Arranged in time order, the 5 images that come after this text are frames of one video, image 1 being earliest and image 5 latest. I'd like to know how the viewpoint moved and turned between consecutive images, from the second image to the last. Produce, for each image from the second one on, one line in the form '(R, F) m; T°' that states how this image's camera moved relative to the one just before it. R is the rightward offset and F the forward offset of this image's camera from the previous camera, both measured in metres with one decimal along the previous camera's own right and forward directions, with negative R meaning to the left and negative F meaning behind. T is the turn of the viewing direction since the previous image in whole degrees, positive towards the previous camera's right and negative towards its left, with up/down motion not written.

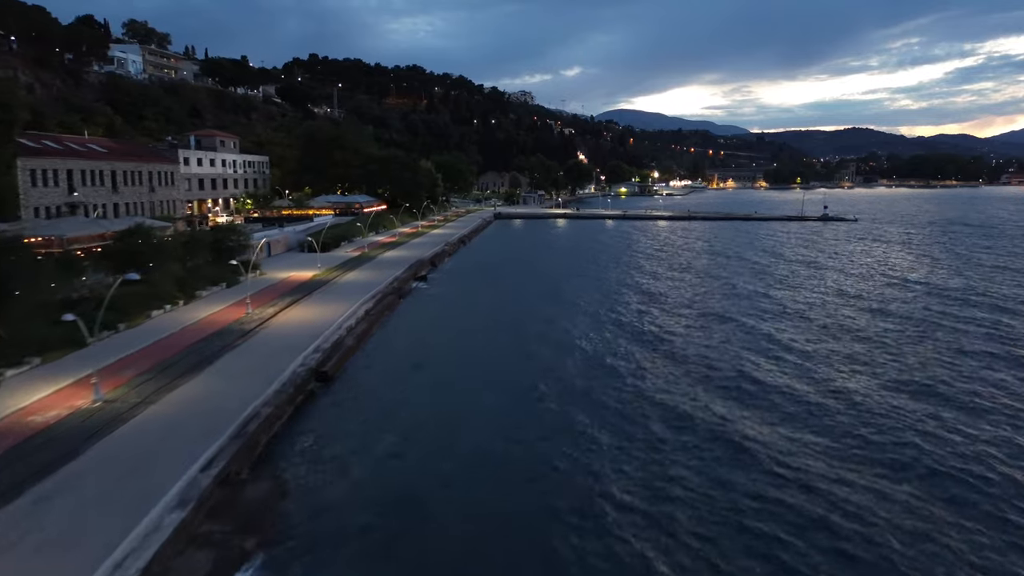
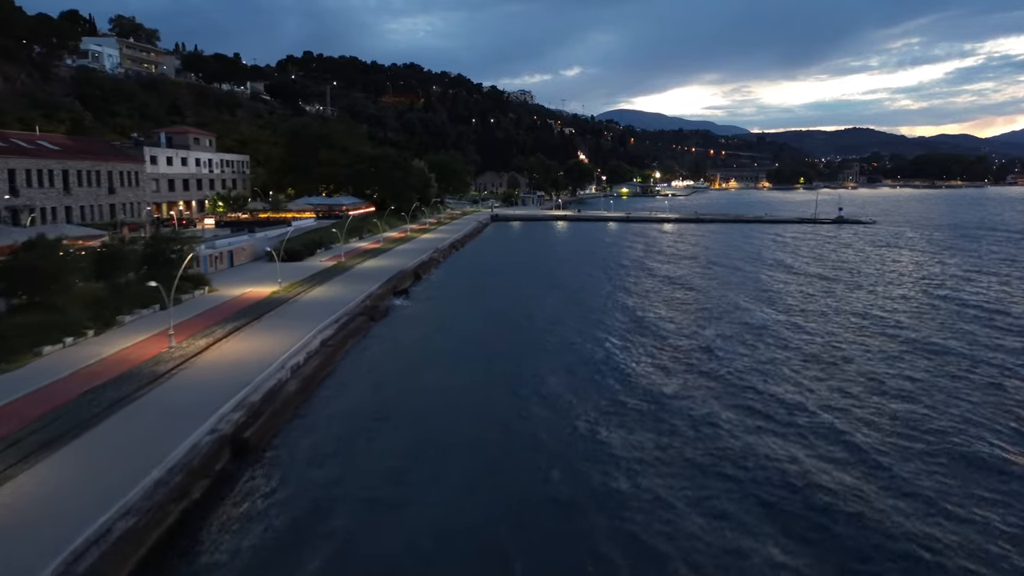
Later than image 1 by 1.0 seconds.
(+0.3, +4.9) m; 0°
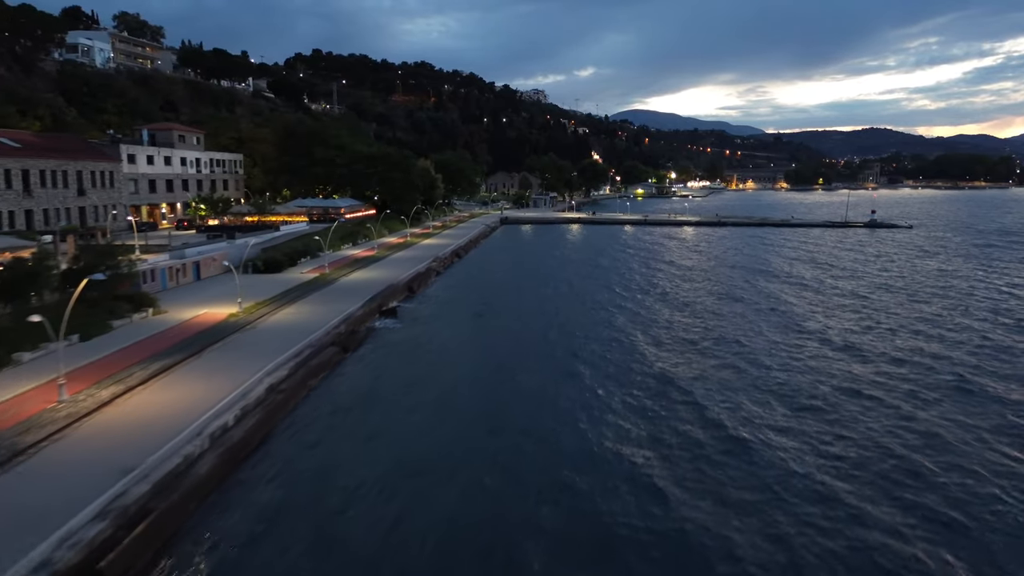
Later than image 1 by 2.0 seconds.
(+0.3, +4.9) m; -1°
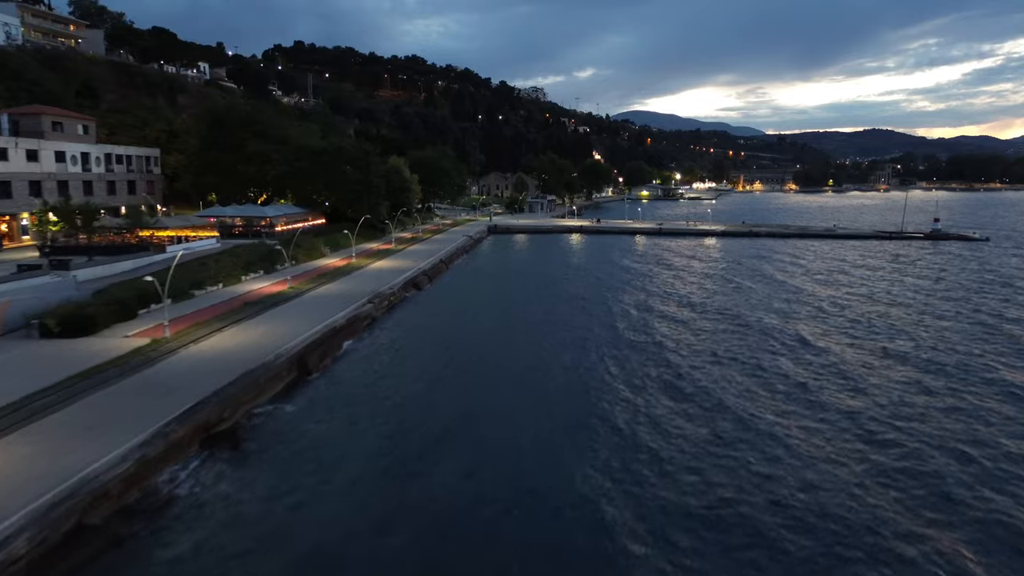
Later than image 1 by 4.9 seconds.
(+1.0, +14.1) m; 0°
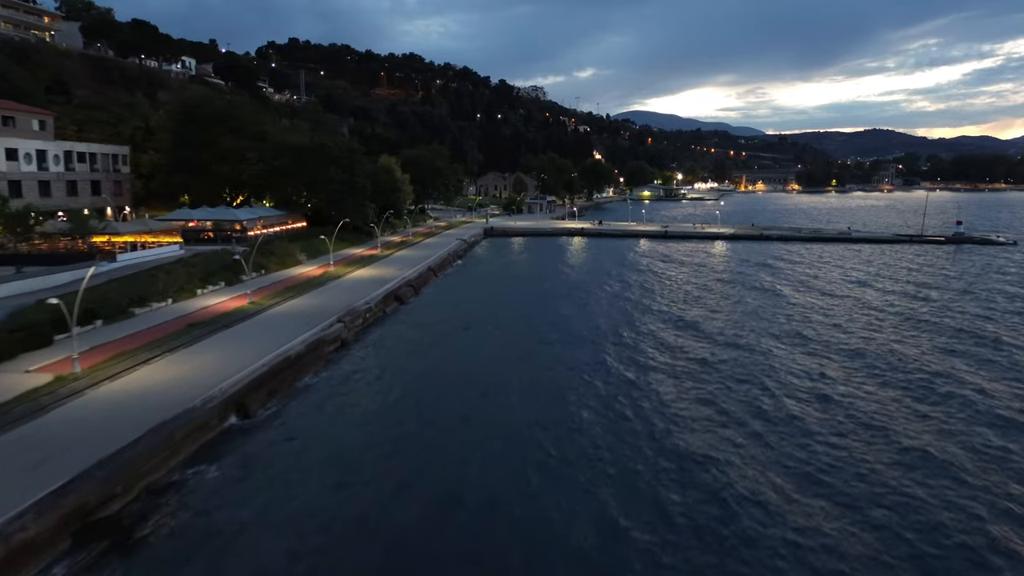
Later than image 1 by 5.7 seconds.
(+0.3, +3.9) m; 0°
